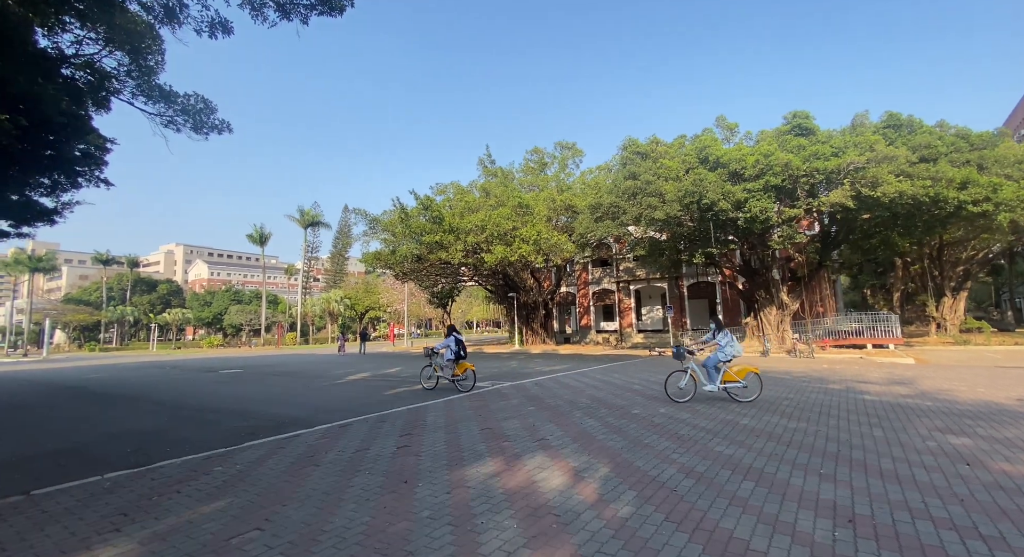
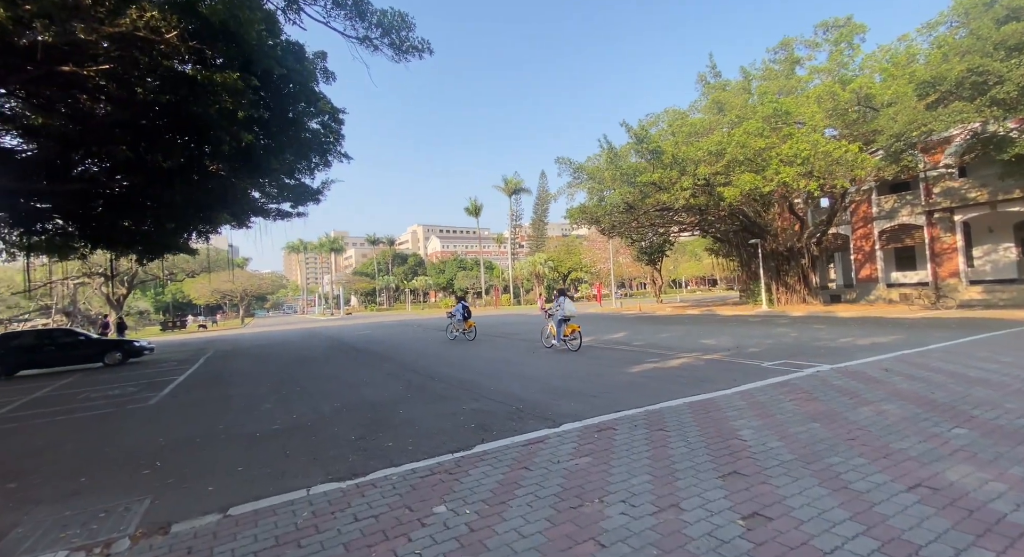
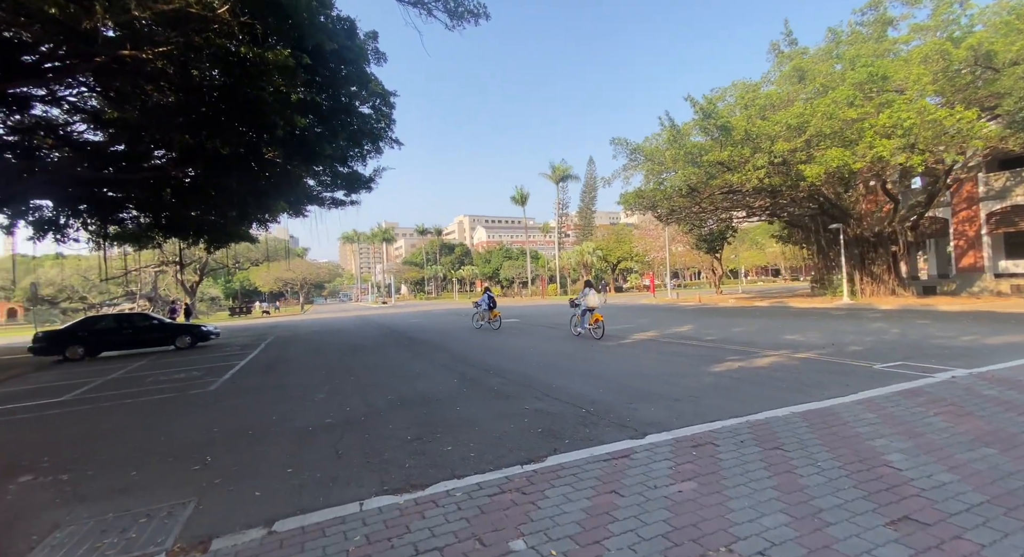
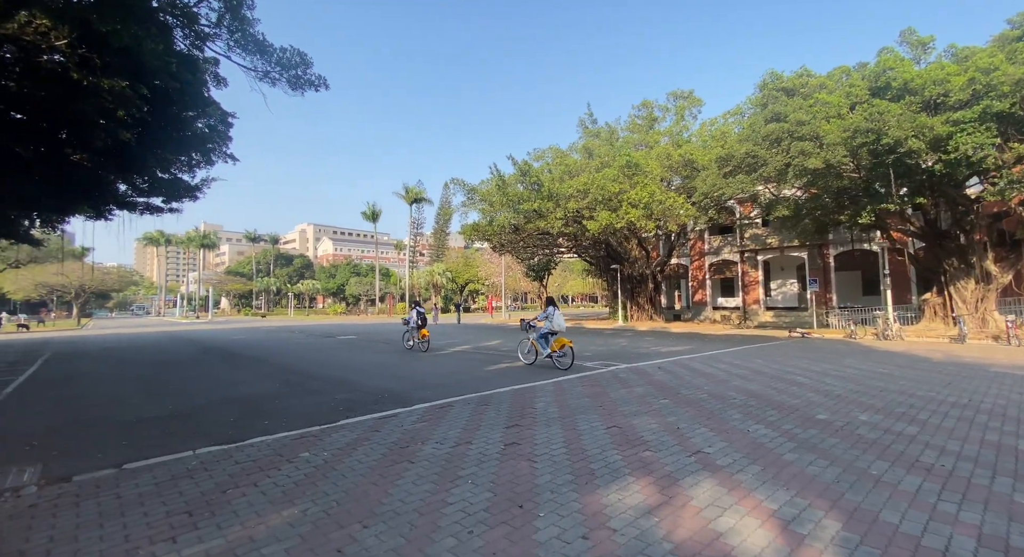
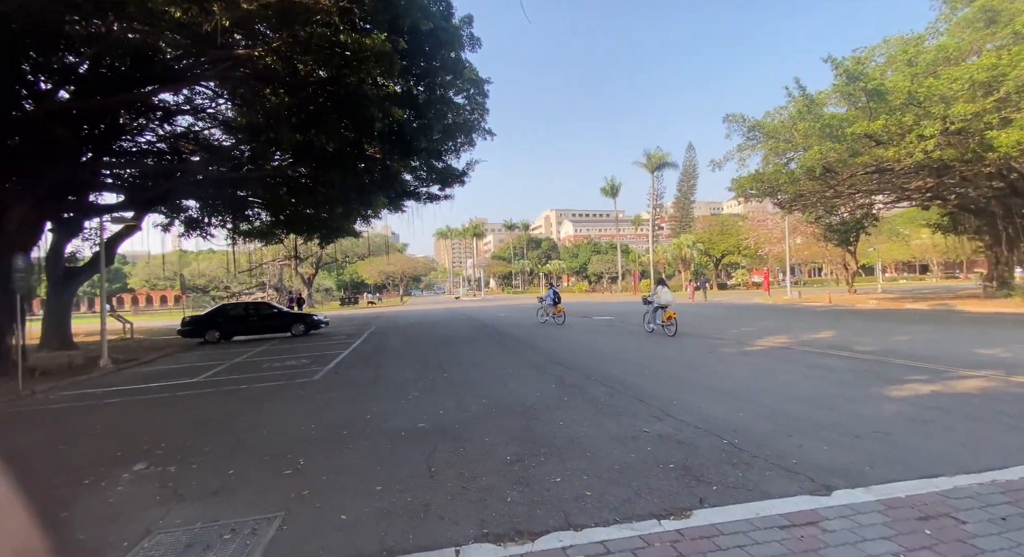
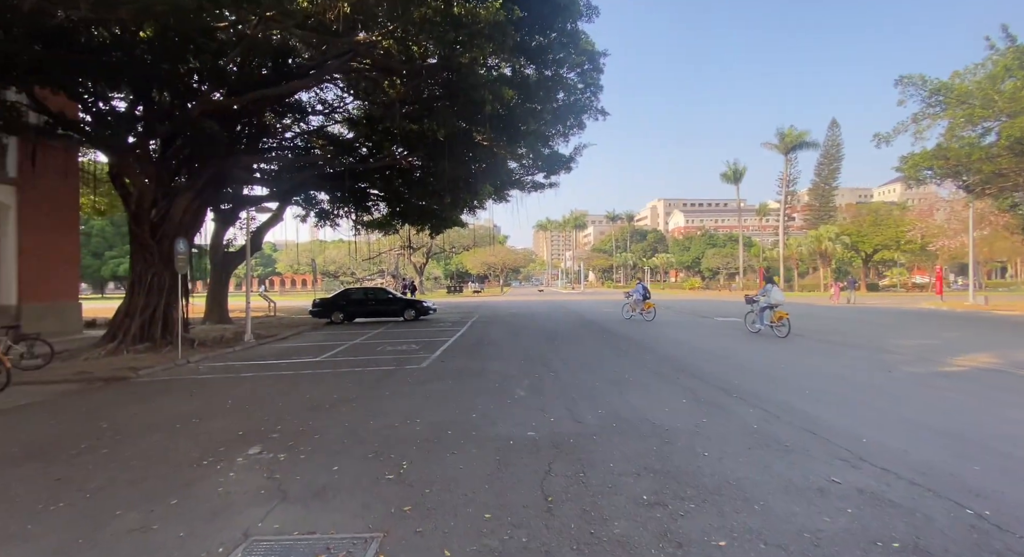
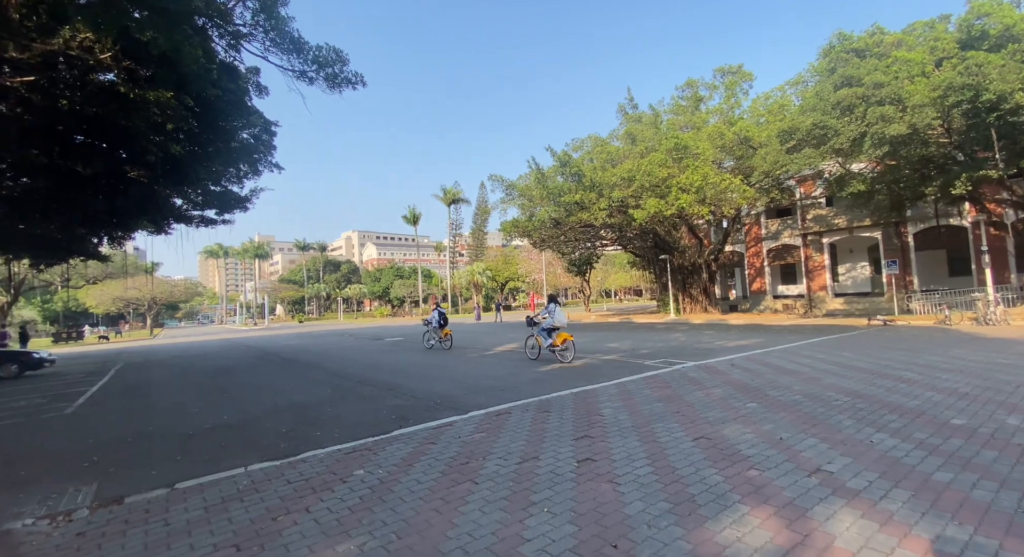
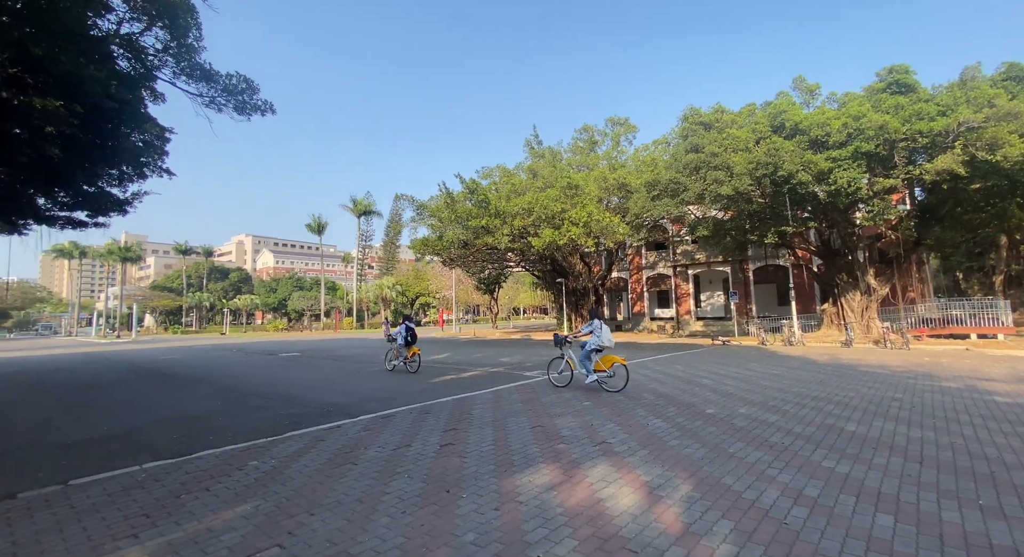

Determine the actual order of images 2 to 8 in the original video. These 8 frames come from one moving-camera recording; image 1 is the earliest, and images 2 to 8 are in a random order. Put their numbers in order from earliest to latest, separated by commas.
8, 4, 7, 2, 3, 5, 6
